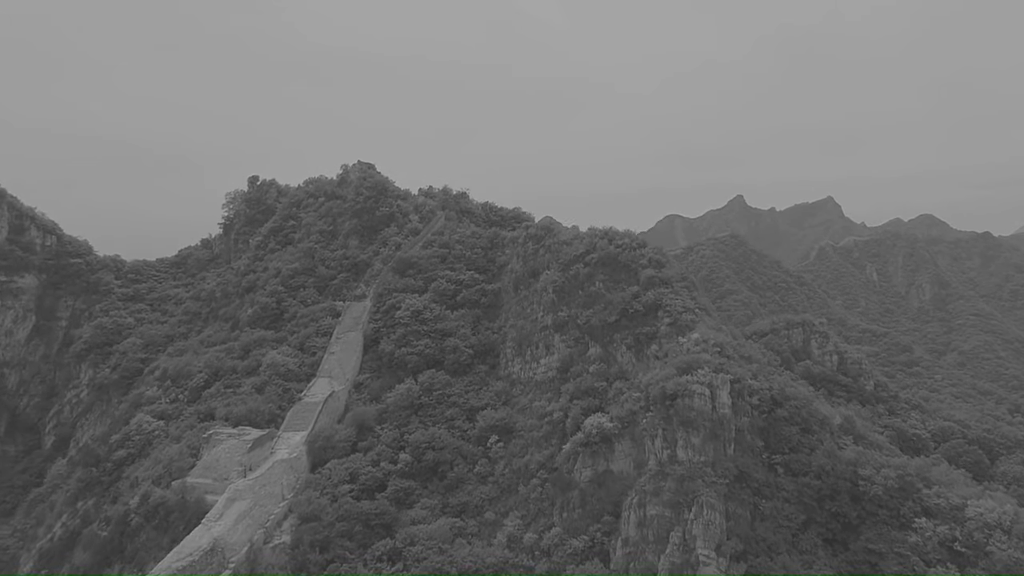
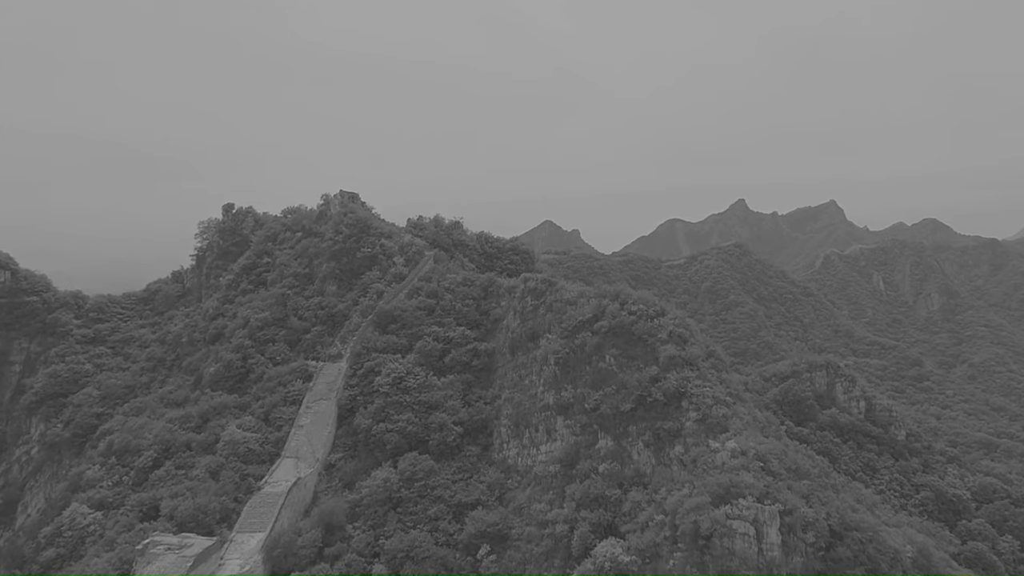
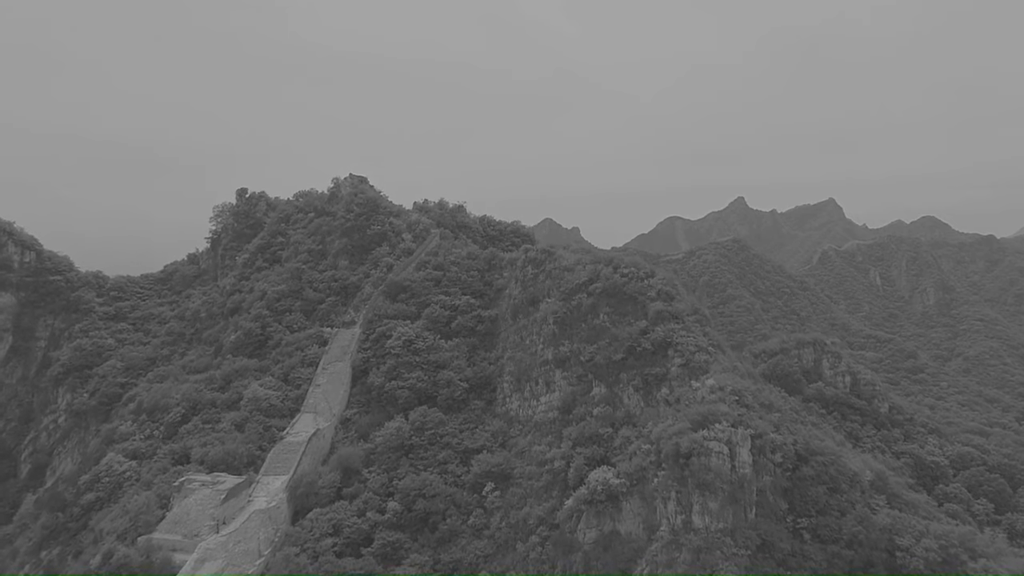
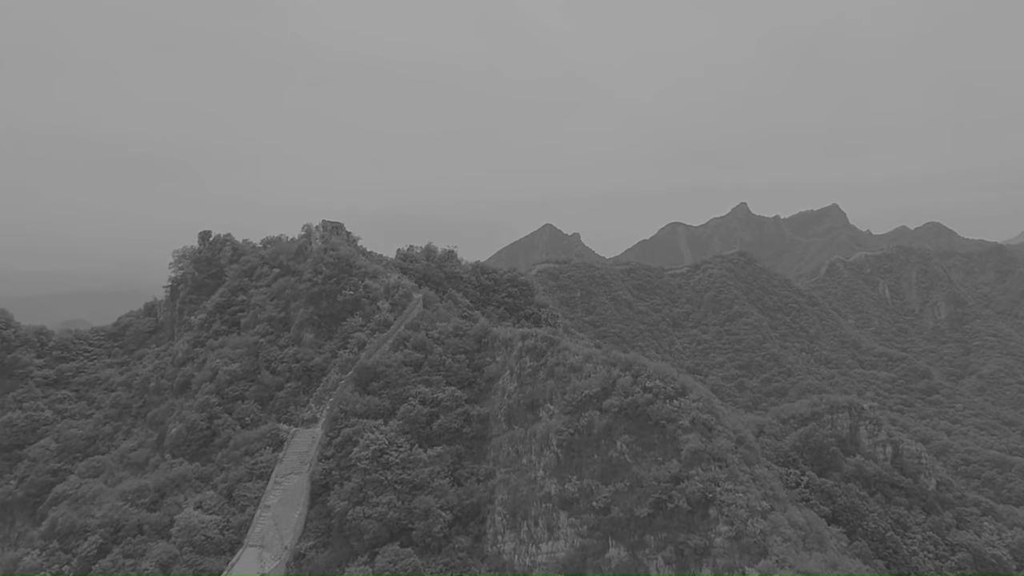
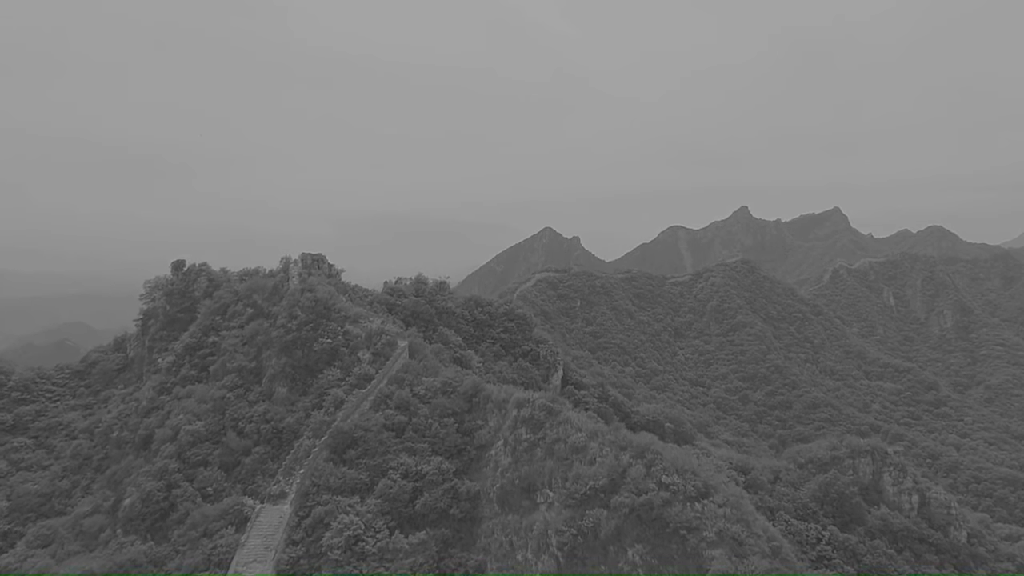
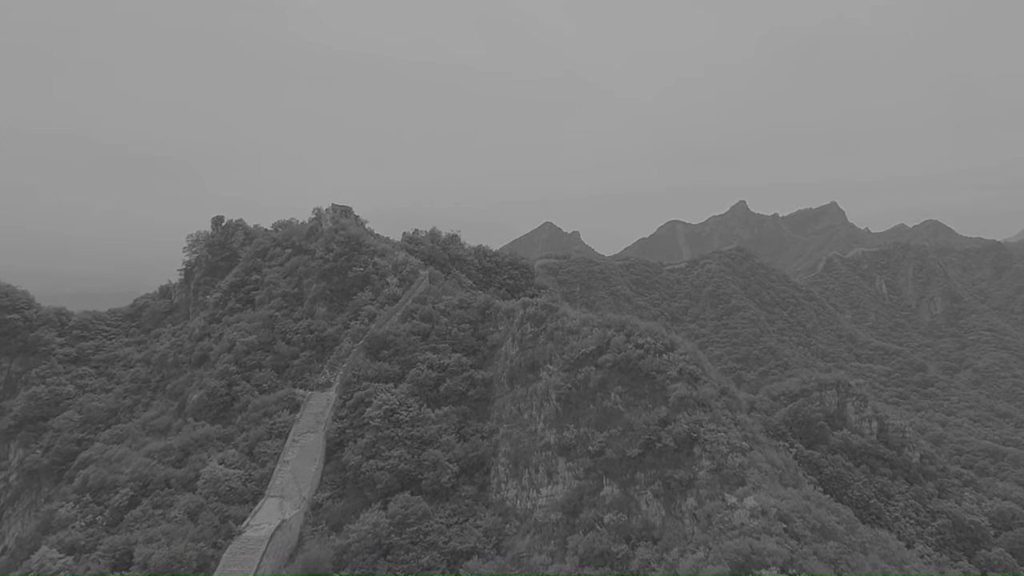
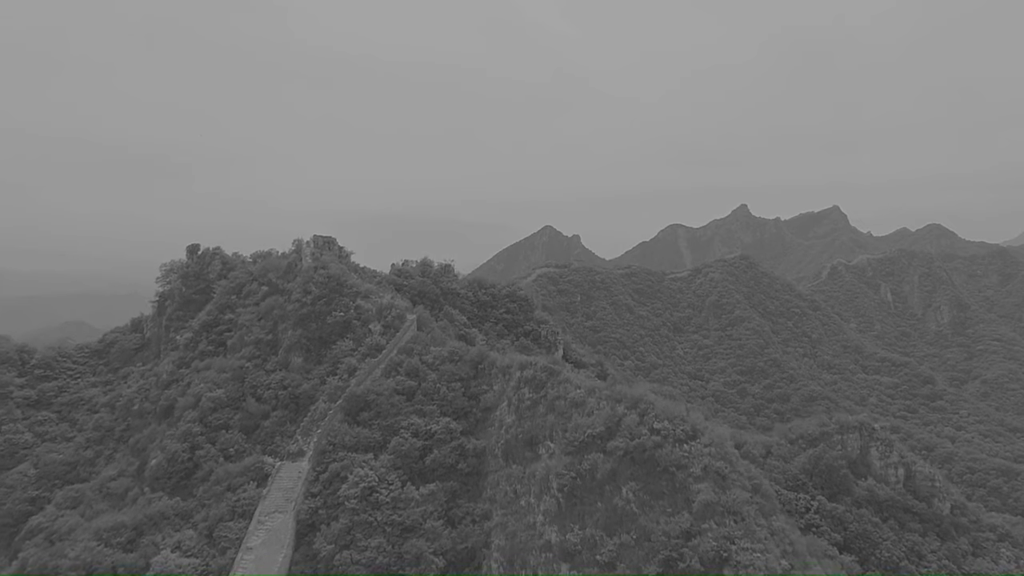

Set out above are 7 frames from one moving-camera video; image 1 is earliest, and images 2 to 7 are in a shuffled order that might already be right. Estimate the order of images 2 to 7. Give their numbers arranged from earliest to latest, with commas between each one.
3, 2, 6, 4, 7, 5
